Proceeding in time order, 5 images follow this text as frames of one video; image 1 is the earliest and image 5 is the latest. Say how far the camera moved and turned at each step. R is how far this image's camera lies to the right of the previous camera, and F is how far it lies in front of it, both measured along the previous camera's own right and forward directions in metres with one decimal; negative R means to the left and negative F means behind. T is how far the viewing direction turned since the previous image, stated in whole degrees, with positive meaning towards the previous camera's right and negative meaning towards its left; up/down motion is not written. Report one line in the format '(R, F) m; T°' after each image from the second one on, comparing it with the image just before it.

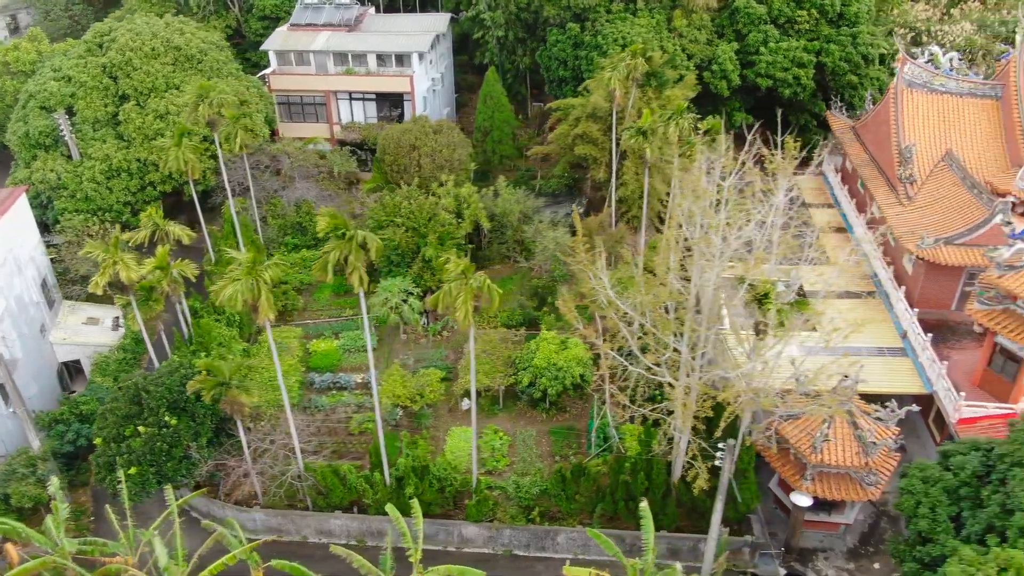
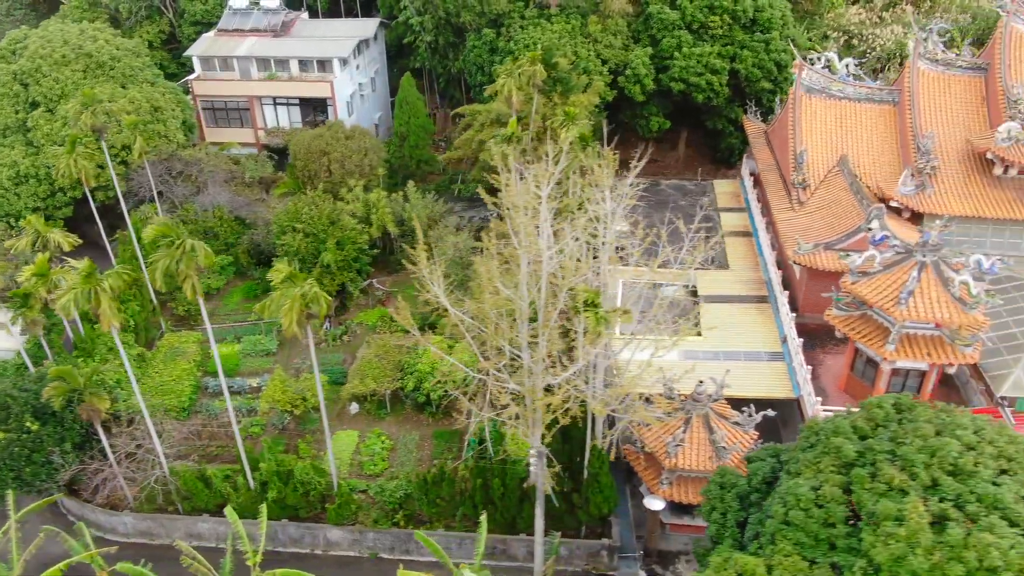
(+3.3, -0.2) m; 0°
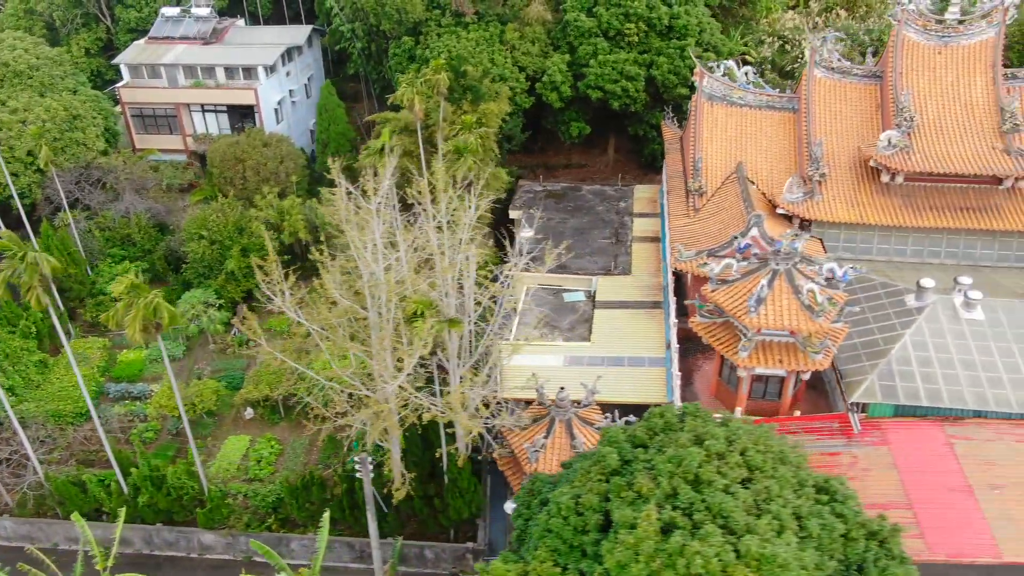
(+3.2, -0.3) m; 0°
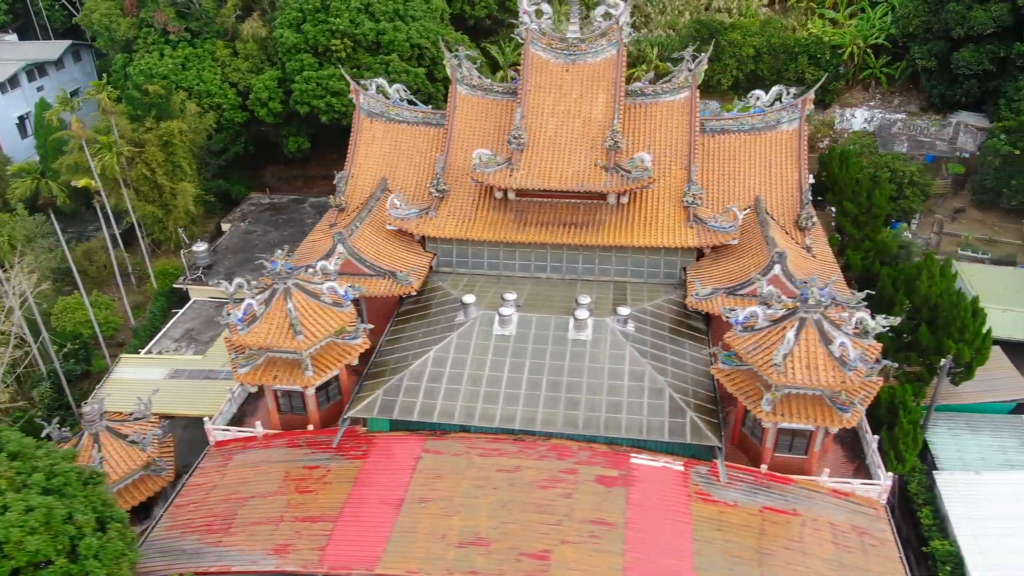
(+11.8, -0.5) m; -1°
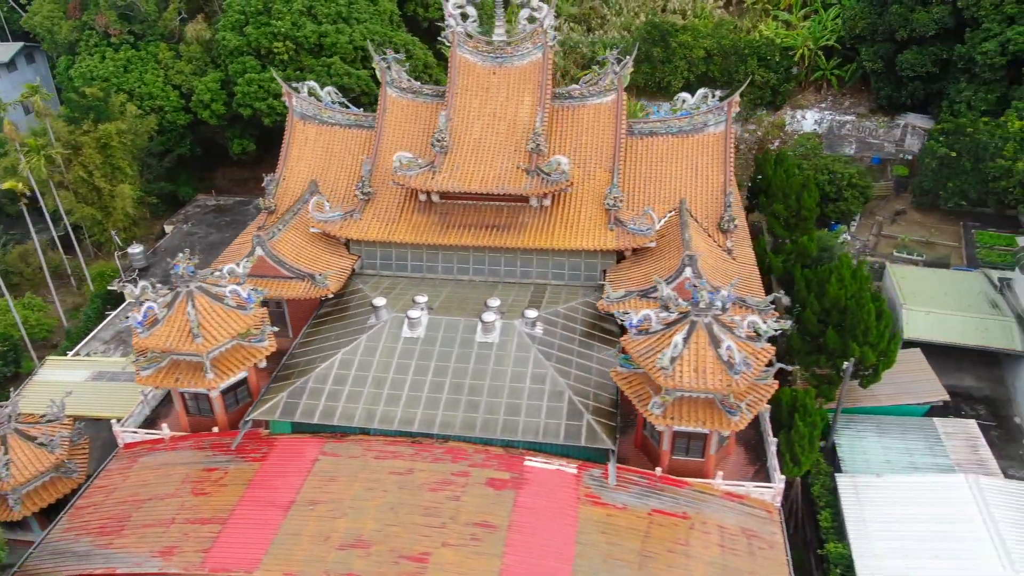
(+2.4, -0.1) m; 0°
